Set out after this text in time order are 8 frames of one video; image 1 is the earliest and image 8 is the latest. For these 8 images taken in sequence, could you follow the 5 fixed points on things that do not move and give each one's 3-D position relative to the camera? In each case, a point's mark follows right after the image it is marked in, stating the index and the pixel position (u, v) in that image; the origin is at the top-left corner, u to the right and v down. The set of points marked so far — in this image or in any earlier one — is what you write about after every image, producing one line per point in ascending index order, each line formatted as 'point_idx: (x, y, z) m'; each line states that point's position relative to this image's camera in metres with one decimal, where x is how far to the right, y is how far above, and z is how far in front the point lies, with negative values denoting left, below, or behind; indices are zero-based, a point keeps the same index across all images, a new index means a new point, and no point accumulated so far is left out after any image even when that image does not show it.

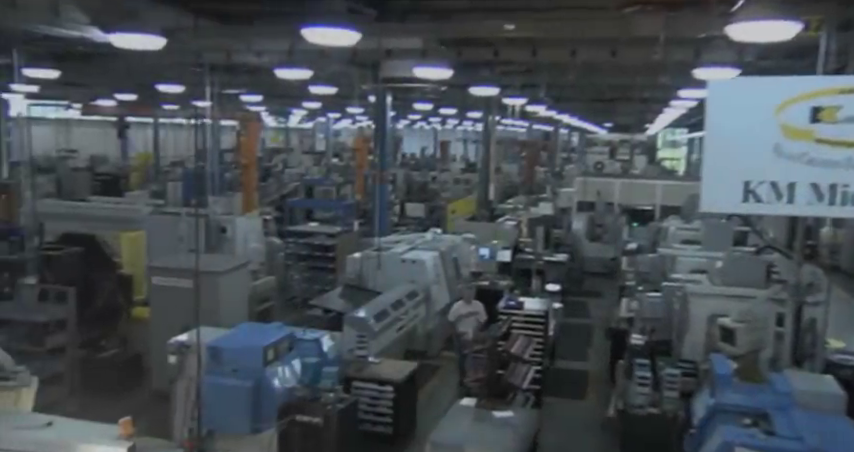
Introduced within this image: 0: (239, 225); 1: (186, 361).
0: (-2.3, 0.0, +10.0) m
1: (-1.8, -1.0, +5.8) m
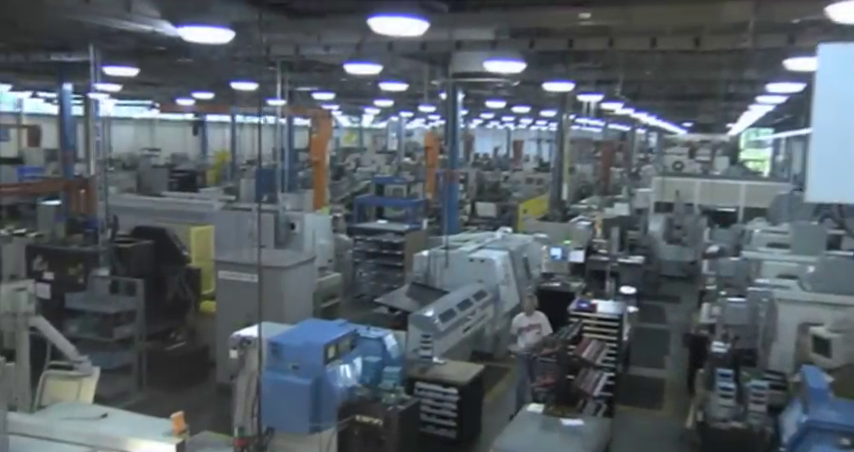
0: (-1.5, 0.0, +9.9) m
1: (-1.3, -0.9, +5.7) m
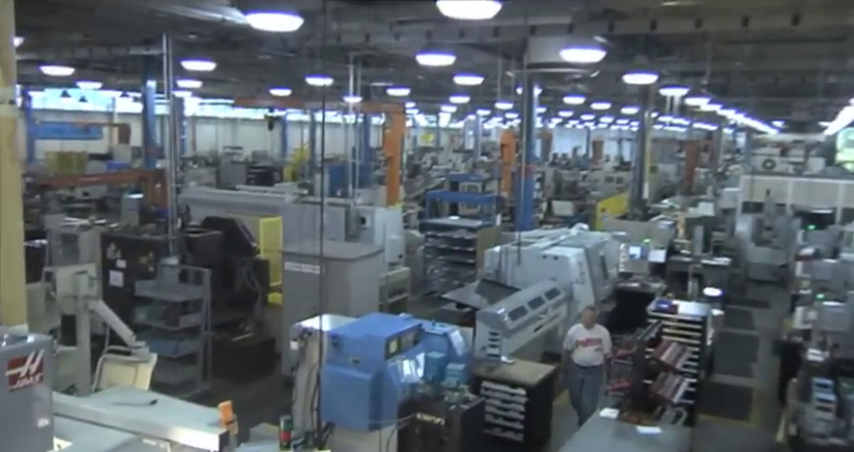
0: (-0.6, +0.1, +9.8) m
1: (-0.8, -0.8, +5.5) m
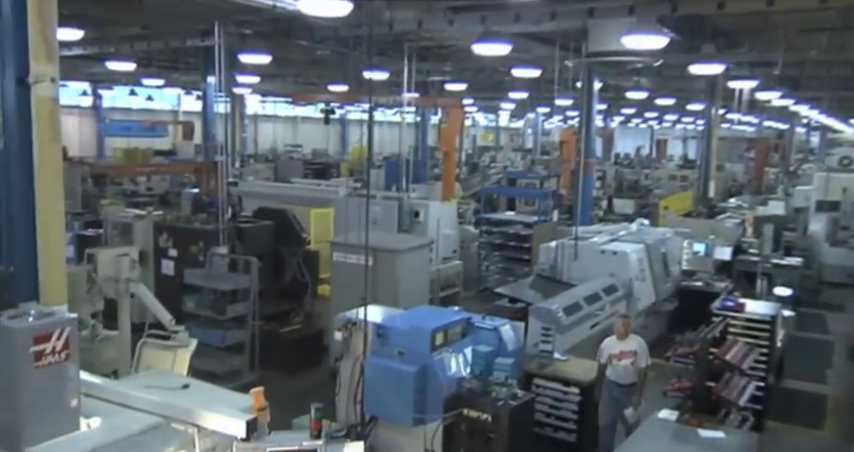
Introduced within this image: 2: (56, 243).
0: (+0.1, +0.2, +9.5) m
1: (-0.5, -0.8, +5.4) m
2: (-2.0, -0.1, +4.3) m
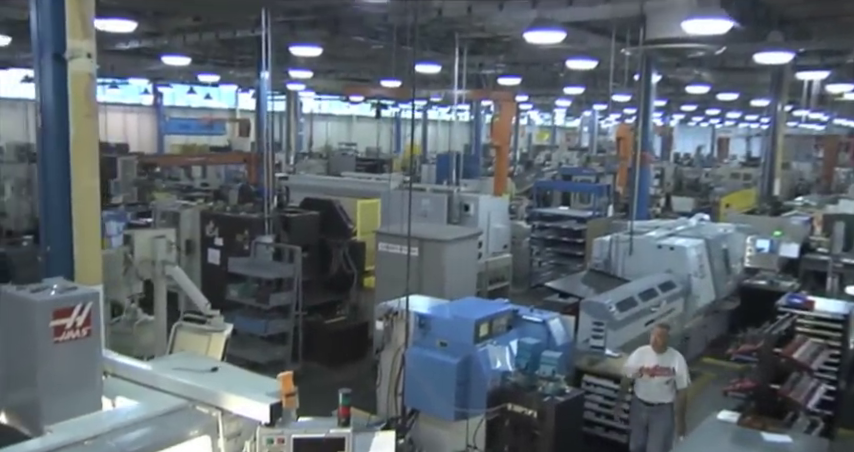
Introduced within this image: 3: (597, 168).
0: (+0.7, +0.3, +9.3) m
1: (-0.2, -0.7, +5.2) m
2: (-1.8, 0.0, +4.3) m
3: (+3.3, +1.1, +15.3) m
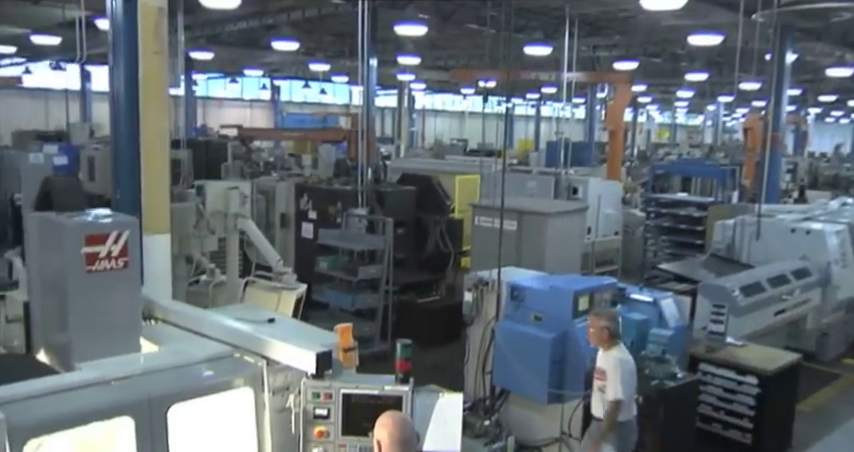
0: (+1.8, +0.4, +8.7) m
1: (+0.3, -0.4, +4.7) m
2: (-1.3, +0.3, +4.0) m
3: (+5.3, +1.2, +14.2) m
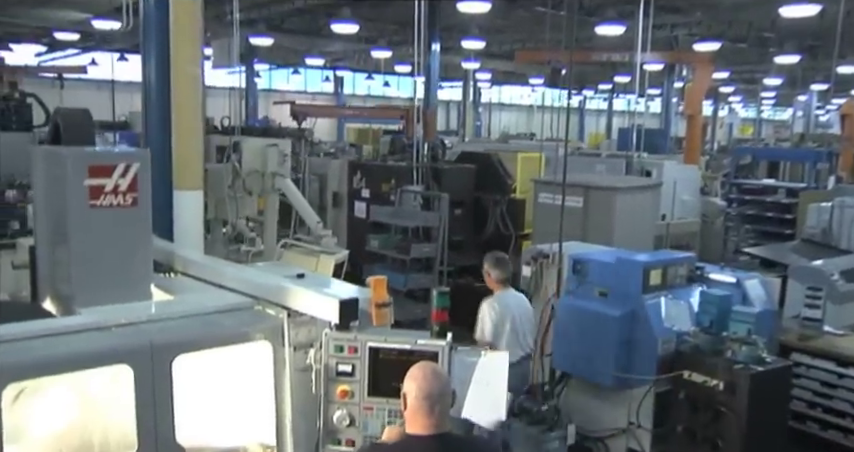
0: (+2.4, +0.6, +8.1) m
1: (+0.6, -0.3, +4.3) m
2: (-1.1, +0.5, +3.7) m
3: (+6.3, +1.3, +13.3) m
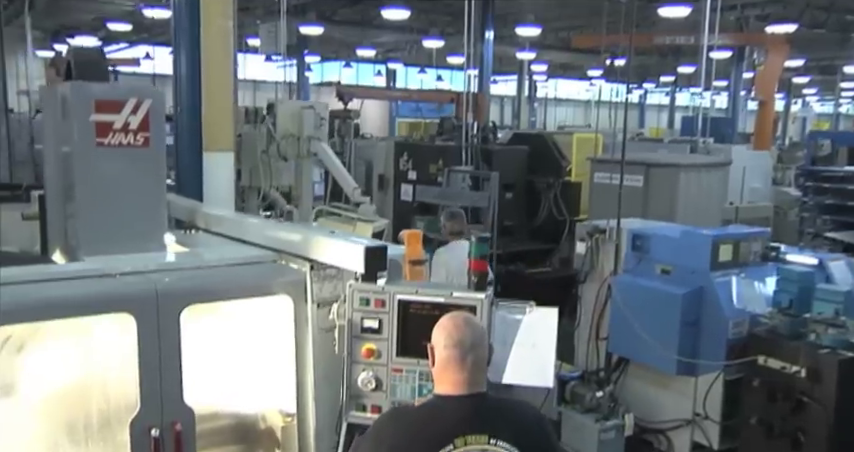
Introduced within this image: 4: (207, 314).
0: (+2.9, +0.7, +7.6) m
1: (+0.9, -0.1, +3.9) m
2: (-0.9, +0.7, +3.5) m
3: (+7.1, +1.3, +12.6) m
4: (-0.5, -0.2, +2.0) m
